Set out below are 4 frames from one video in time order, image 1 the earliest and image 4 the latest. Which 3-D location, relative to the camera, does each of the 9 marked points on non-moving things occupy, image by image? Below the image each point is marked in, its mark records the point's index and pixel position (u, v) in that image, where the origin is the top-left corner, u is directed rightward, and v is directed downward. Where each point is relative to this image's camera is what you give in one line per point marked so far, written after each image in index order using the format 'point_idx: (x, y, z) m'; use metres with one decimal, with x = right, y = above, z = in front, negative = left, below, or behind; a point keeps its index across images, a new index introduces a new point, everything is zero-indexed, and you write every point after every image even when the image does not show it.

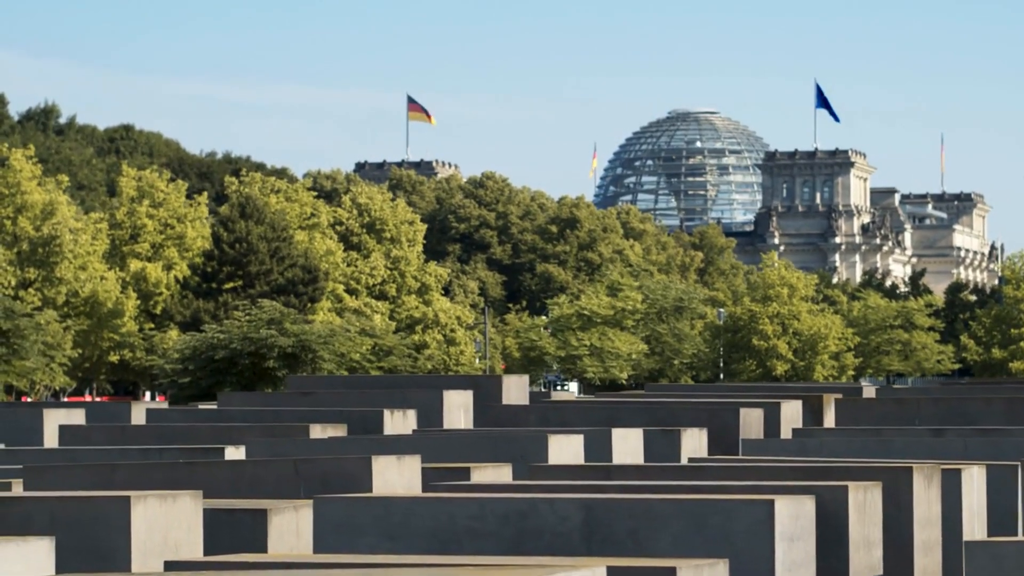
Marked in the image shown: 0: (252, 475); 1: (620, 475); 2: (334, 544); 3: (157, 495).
0: (-2.1, -1.5, +17.0) m
1: (+0.9, -1.5, +17.0) m
2: (-1.1, -1.7, +14.1) m
3: (-2.3, -1.4, +14.0) m
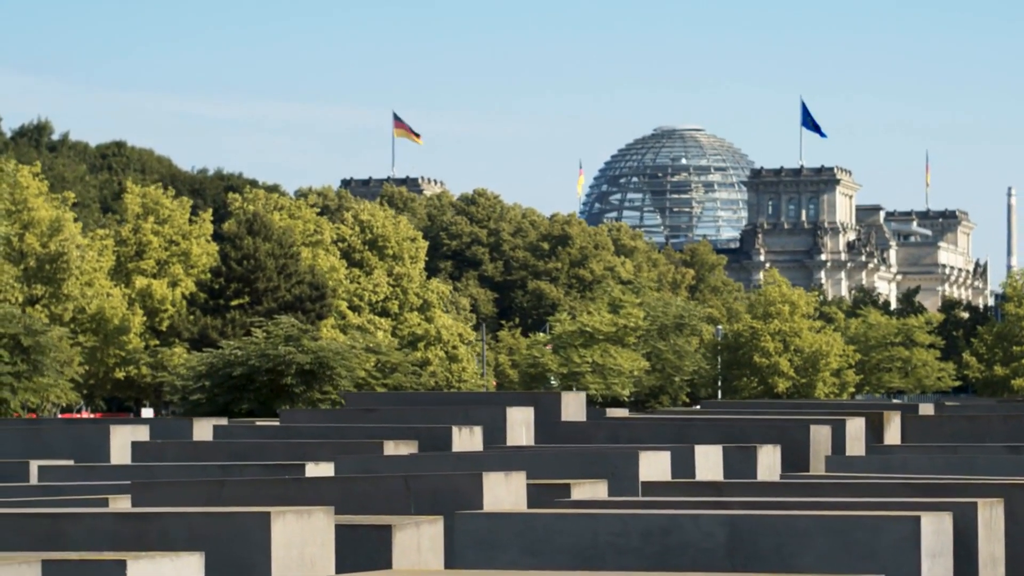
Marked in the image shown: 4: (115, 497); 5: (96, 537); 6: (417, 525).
0: (-1.2, -1.6, +17.1) m
1: (+1.8, -1.6, +17.1) m
2: (-0.2, -1.8, +14.2) m
3: (-1.4, -1.5, +14.1) m
4: (-3.5, -1.8, +18.7) m
5: (-2.8, -1.7, +14.1) m
6: (-0.7, -1.7, +15.6) m
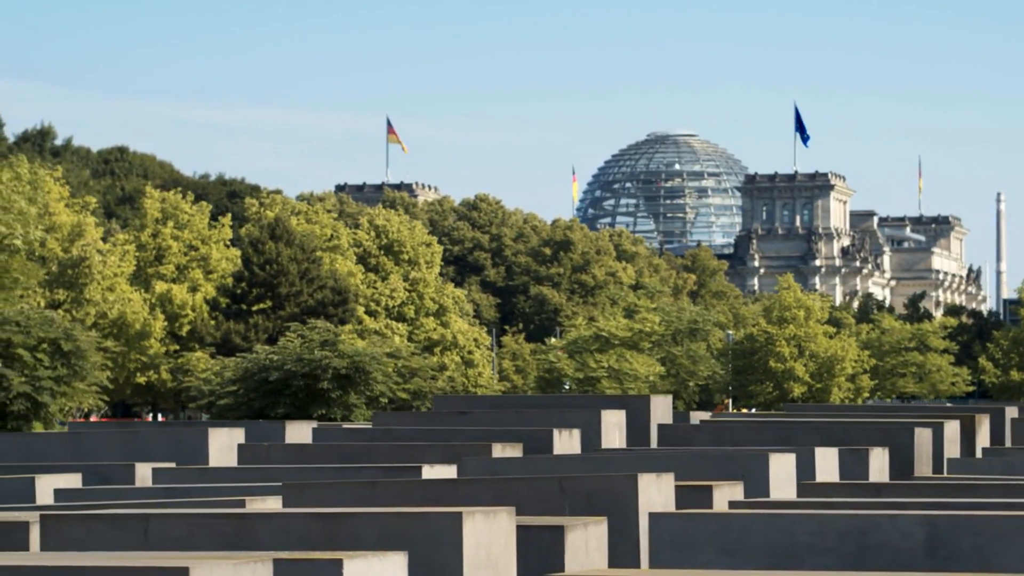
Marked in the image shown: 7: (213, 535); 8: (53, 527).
0: (0.0, -1.7, +17.2) m
1: (+3.1, -1.7, +17.2) m
2: (+1.1, -1.8, +14.2) m
3: (-0.2, -1.5, +14.2) m
4: (-2.3, -1.9, +18.8) m
5: (-1.5, -1.7, +14.1) m
6: (+0.5, -1.8, +15.7) m
7: (-2.0, -1.7, +14.3) m
8: (-3.2, -1.7, +14.8) m
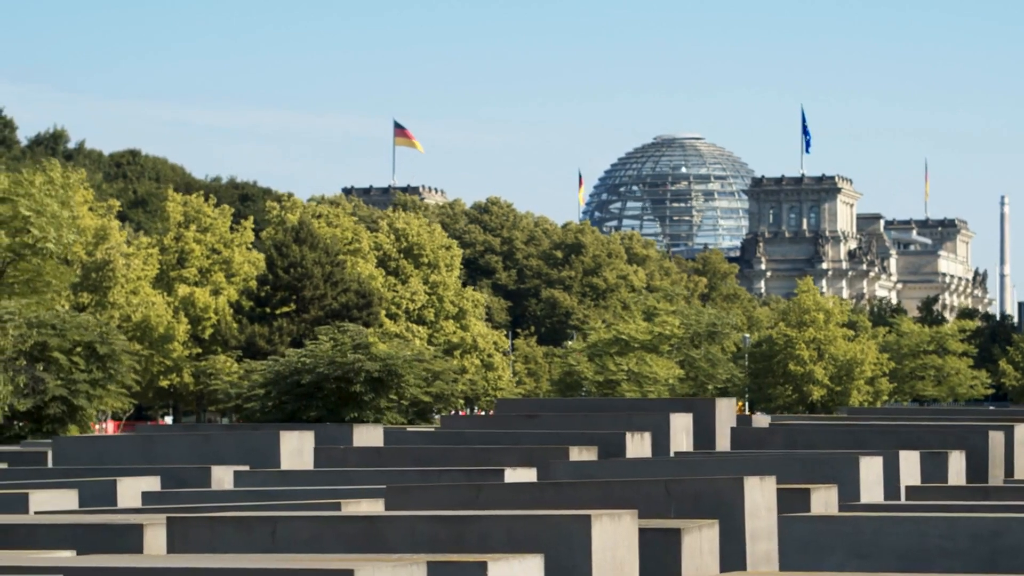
0: (+0.9, -1.7, +17.3) m
1: (+3.9, -1.7, +17.3) m
2: (+1.9, -1.9, +14.3) m
3: (+0.7, -1.5, +14.3) m
4: (-1.4, -1.9, +18.9) m
5: (-0.7, -1.7, +14.2) m
6: (+1.4, -1.8, +15.8) m
7: (-1.2, -1.7, +14.4) m
8: (-2.3, -1.7, +14.9) m
